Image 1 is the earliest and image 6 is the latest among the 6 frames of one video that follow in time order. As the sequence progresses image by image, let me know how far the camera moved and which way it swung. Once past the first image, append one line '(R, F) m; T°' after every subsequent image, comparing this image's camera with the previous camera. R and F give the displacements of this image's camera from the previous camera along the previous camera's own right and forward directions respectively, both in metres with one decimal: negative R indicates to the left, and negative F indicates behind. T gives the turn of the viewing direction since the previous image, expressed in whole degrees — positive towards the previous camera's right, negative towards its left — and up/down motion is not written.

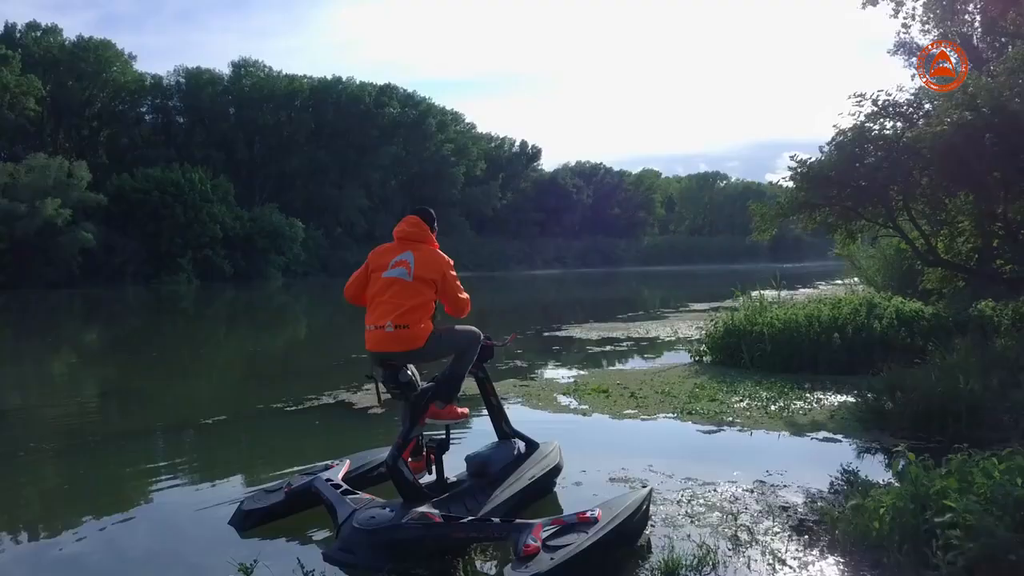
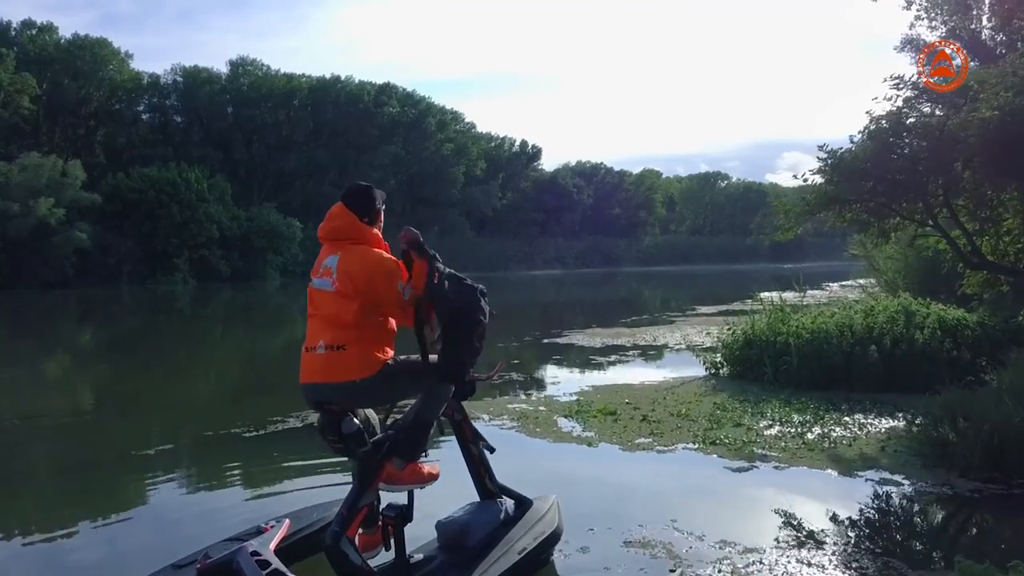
(0.0, +0.8) m; 0°
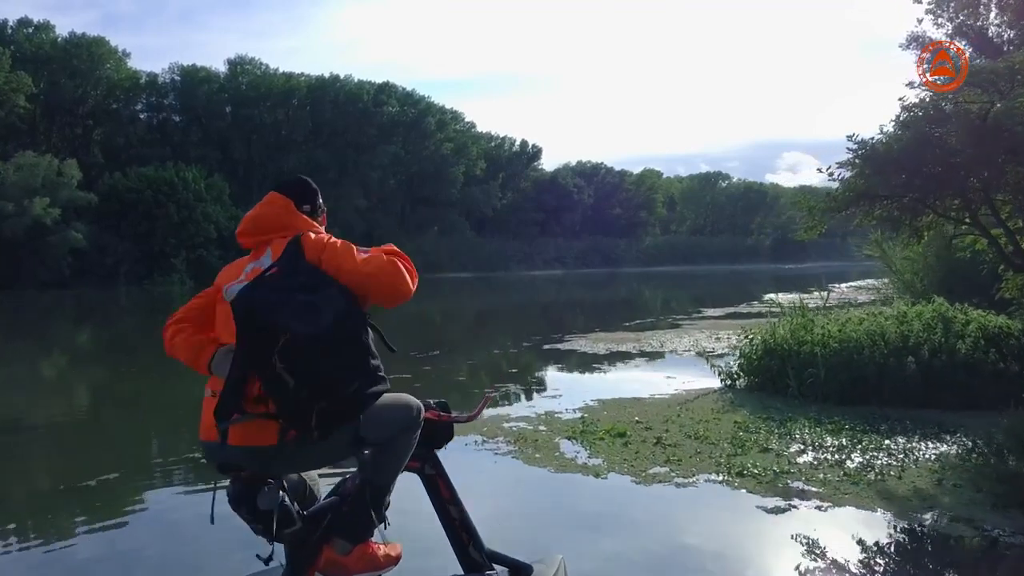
(0.0, +0.6) m; 0°
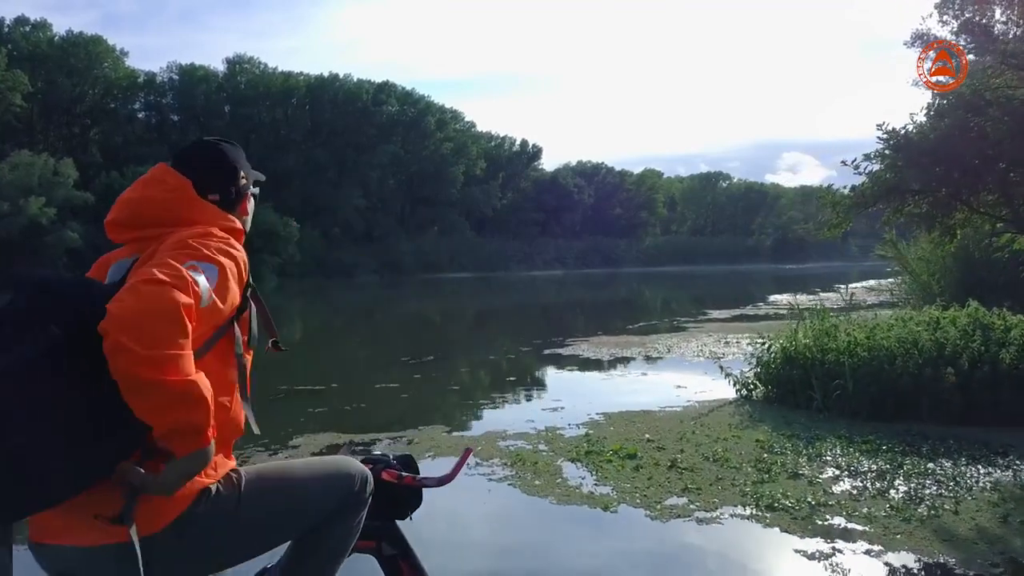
(0.0, +0.5) m; 0°
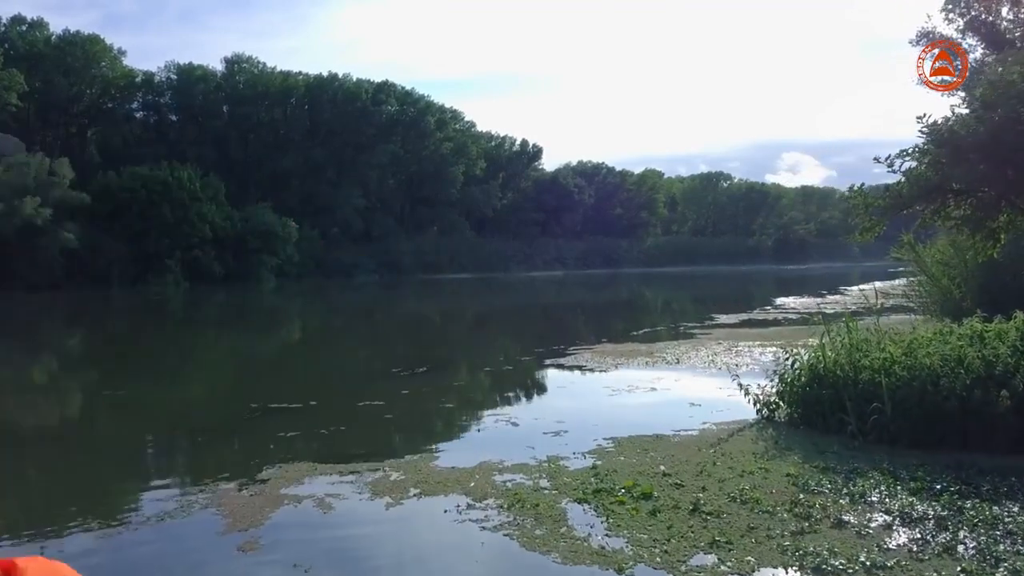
(0.0, +0.5) m; 0°
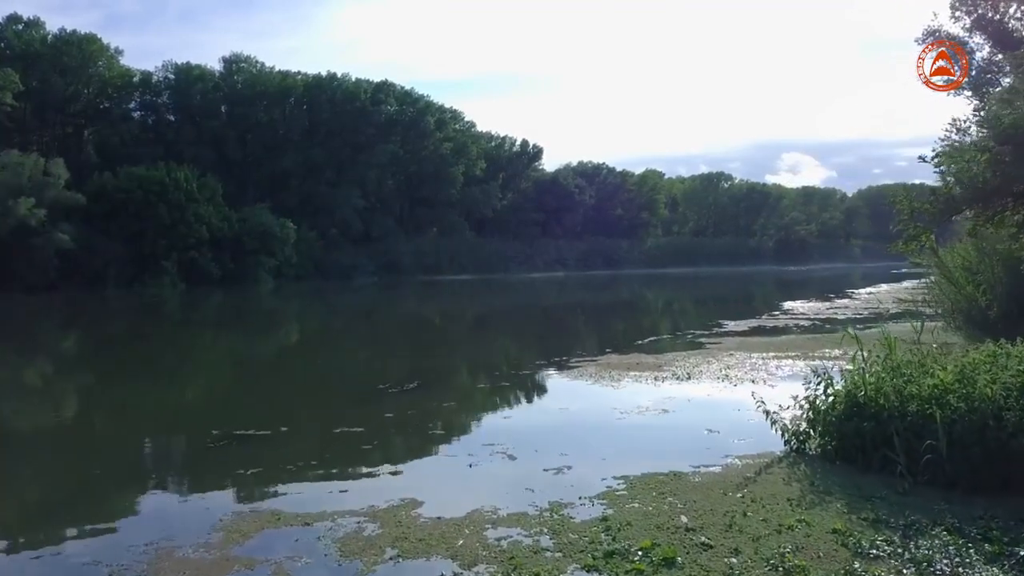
(0.0, +0.6) m; 0°
